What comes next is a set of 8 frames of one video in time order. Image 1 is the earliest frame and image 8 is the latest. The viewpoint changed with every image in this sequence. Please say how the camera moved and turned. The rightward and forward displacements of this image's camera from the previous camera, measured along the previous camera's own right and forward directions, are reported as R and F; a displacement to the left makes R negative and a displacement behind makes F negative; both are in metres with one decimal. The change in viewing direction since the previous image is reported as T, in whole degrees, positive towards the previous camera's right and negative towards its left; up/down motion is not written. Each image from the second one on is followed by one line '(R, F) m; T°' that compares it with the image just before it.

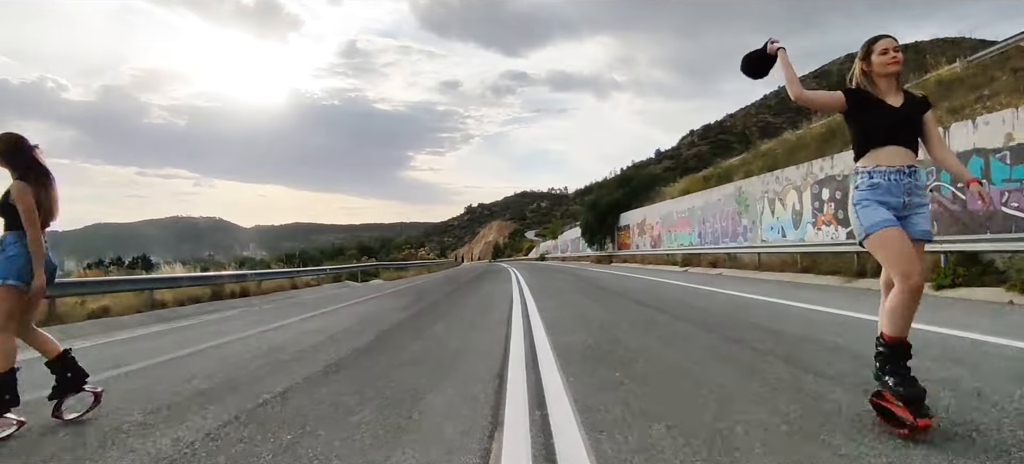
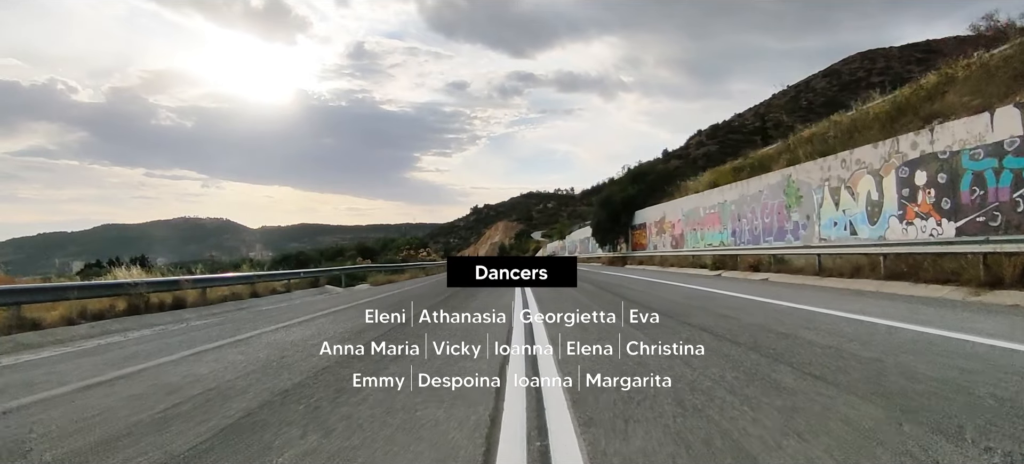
(+0.1, +4.3) m; -1°
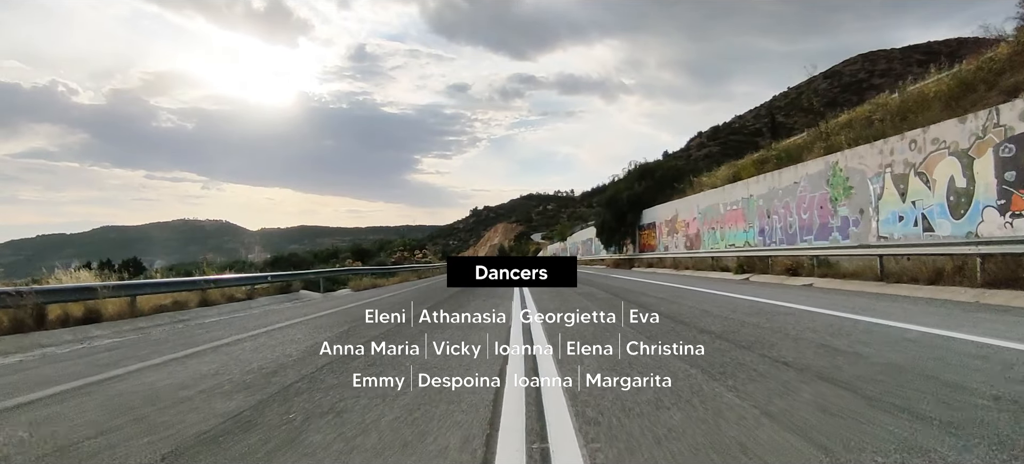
(+0.1, +3.3) m; 0°
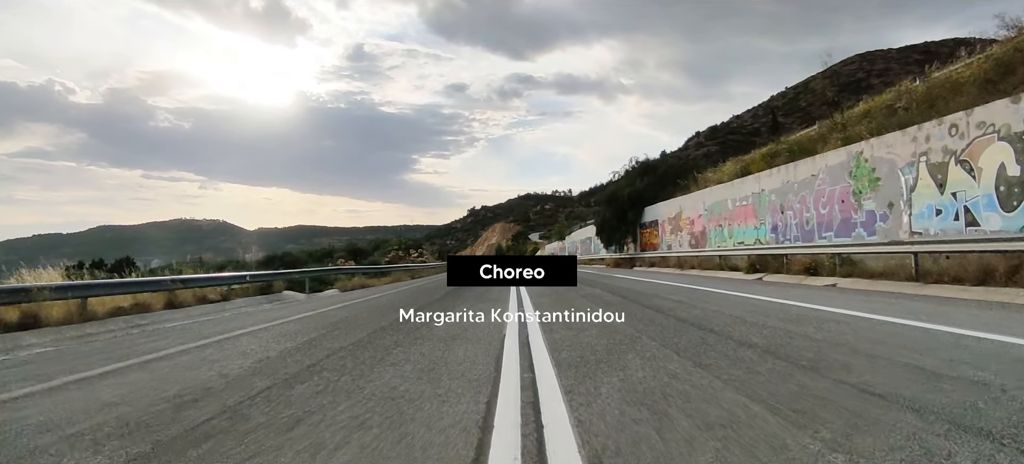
(0.0, +1.5) m; 0°
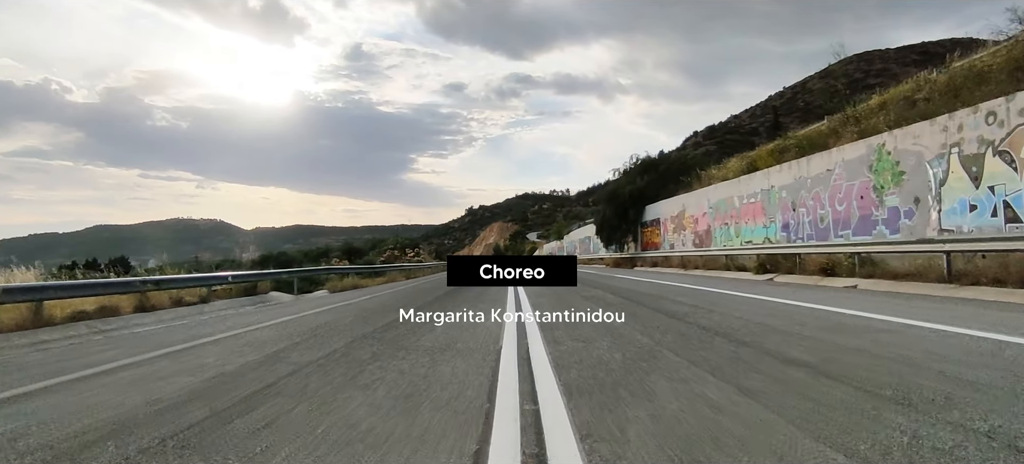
(0.0, +1.1) m; 0°
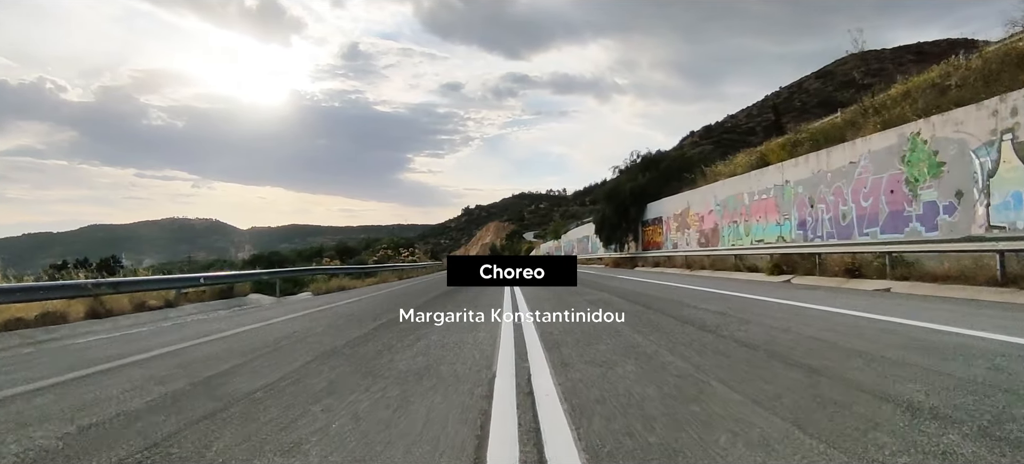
(0.0, +1.5) m; 0°
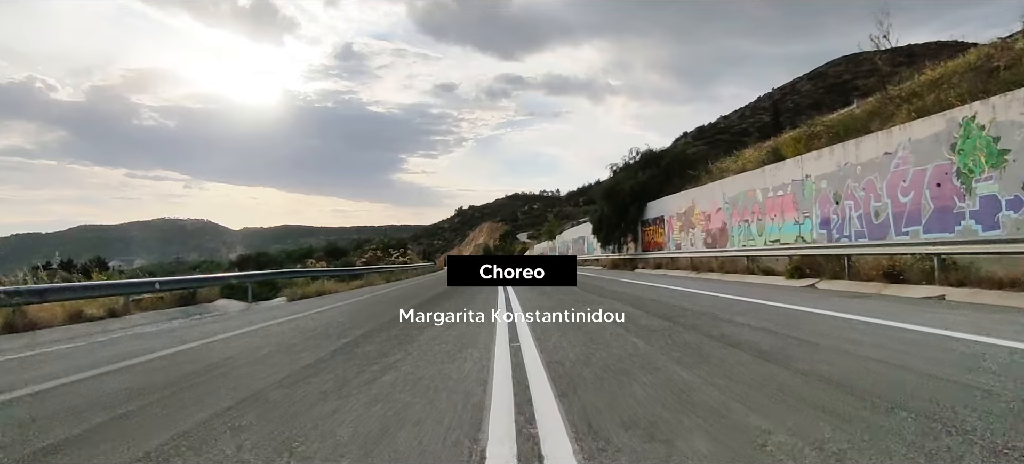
(0.0, +2.0) m; +1°
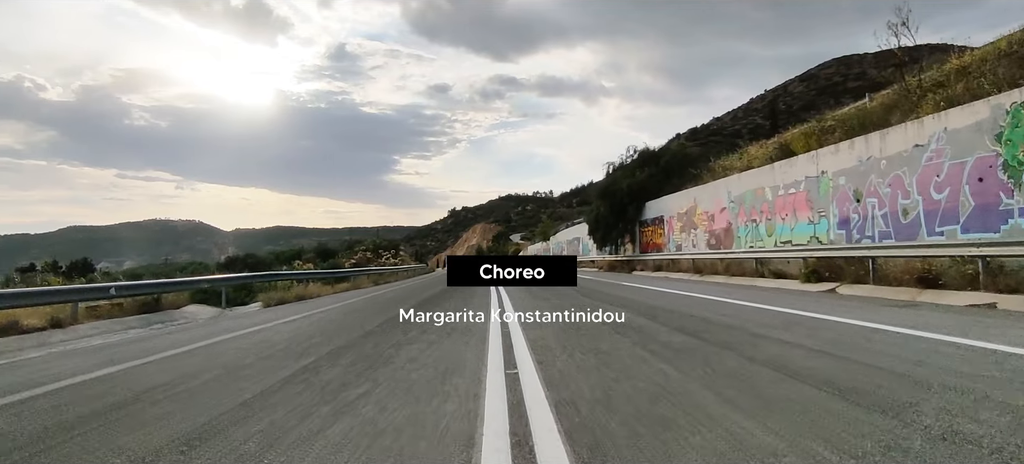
(0.0, +1.5) m; +1°
